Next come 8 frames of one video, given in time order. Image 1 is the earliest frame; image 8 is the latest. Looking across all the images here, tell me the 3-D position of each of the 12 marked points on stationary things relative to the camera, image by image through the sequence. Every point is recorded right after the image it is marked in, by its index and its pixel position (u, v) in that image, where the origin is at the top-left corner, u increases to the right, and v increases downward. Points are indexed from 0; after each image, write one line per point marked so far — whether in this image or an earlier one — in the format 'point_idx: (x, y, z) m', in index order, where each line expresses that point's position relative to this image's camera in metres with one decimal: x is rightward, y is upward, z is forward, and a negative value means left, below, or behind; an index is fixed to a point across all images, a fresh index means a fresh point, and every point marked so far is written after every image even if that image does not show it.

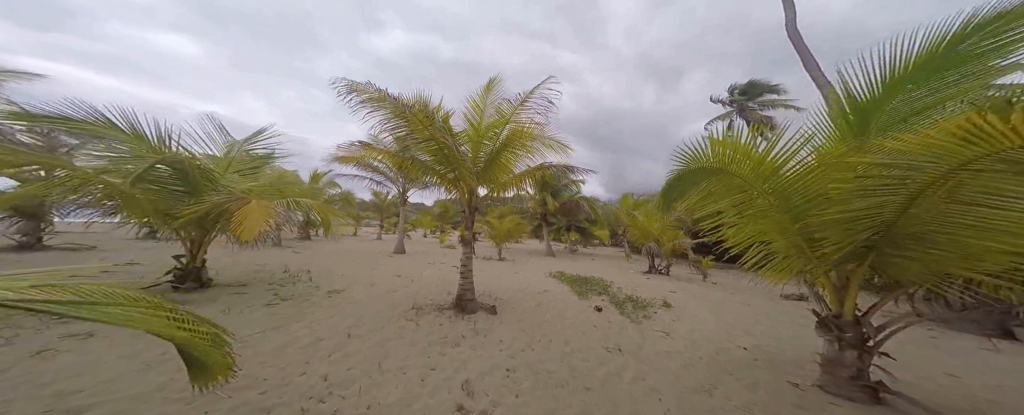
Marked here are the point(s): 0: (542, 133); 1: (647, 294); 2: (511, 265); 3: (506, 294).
0: (+0.5, +1.5, +5.2) m
1: (+3.3, -2.1, +6.5) m
2: (-0.1, -2.0, +9.9) m
3: (-0.1, -1.9, +5.8) m
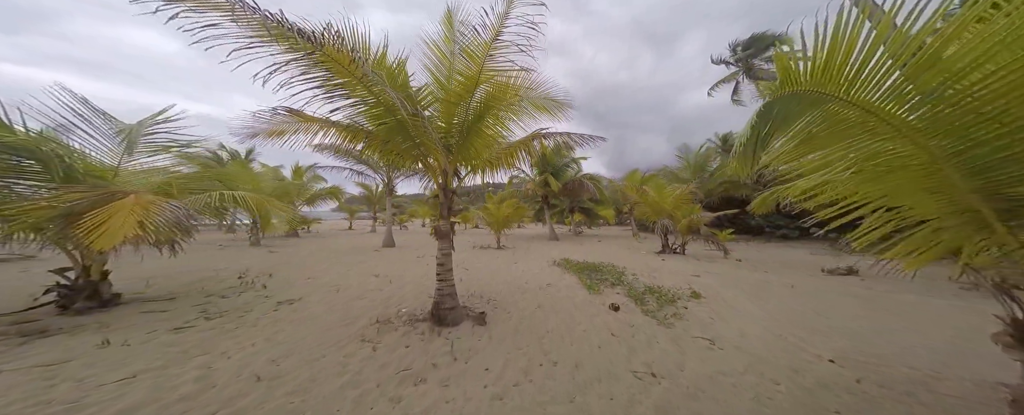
0: (+0.2, +1.8, +4.1) m
1: (+3.3, -1.5, +5.6) m
2: (-0.1, -1.5, +9.0) m
3: (-0.2, -1.6, +4.9) m
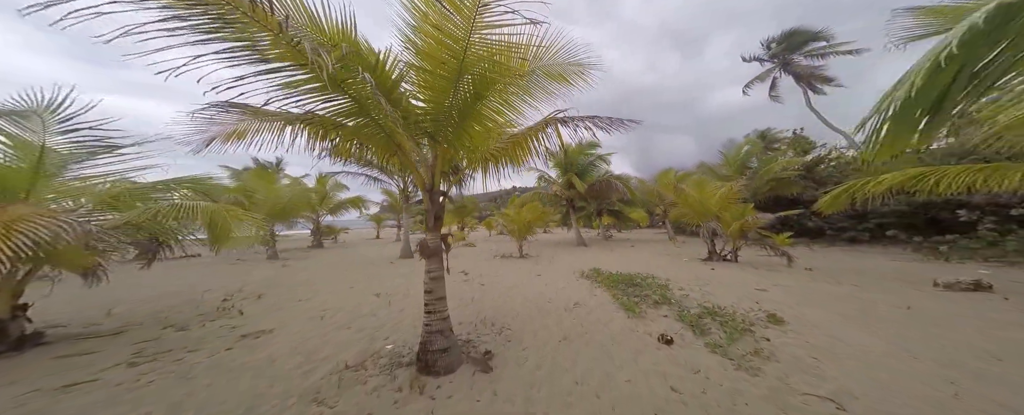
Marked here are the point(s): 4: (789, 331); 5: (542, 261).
0: (+0.3, +1.8, +3.2) m
1: (+3.6, -1.5, +4.4) m
2: (+0.5, -1.6, +8.0) m
3: (+0.1, -1.6, +4.0) m
4: (+3.3, -1.5, +3.2) m
5: (+0.9, -1.6, +8.2) m
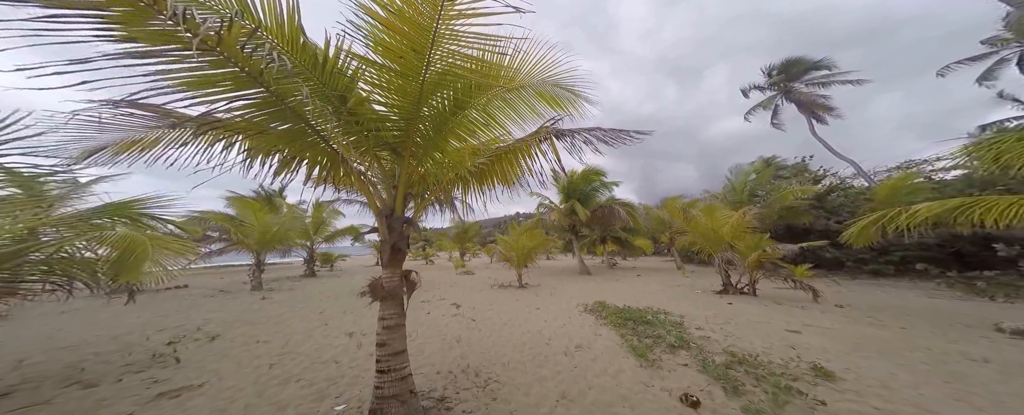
0: (+0.2, +1.5, +2.9) m
1: (+3.4, -1.8, +3.7) m
2: (+0.4, -2.3, +7.3) m
3: (-0.1, -1.9, +3.3) m
4: (+3.1, -1.7, +2.5) m
5: (+0.8, -2.3, +7.5) m
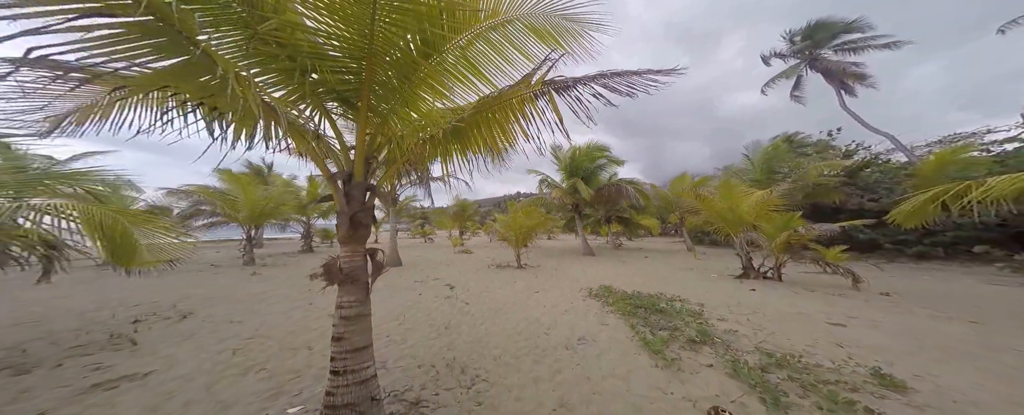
0: (+0.1, +1.8, +2.1) m
1: (+3.3, -1.5, +3.1) m
2: (+0.4, -1.7, +6.9) m
3: (-0.2, -1.6, +2.8) m
4: (+3.0, -1.5, +1.9) m
5: (+0.8, -1.7, +7.0) m
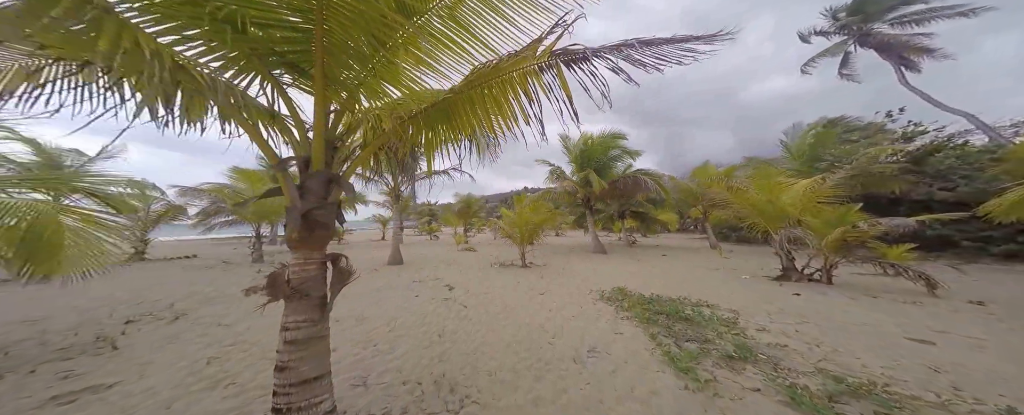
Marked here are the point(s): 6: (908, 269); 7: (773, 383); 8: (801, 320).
0: (0.0, +1.9, +1.7) m
1: (+3.3, -1.4, +2.5) m
2: (+0.7, -1.6, +6.4) m
3: (-0.2, -1.5, +2.4) m
4: (+2.9, -1.4, +1.3) m
5: (+1.0, -1.6, +6.5) m
6: (+6.3, -1.0, +4.3) m
7: (+2.1, -1.4, +2.2) m
8: (+3.7, -1.4, +3.4) m
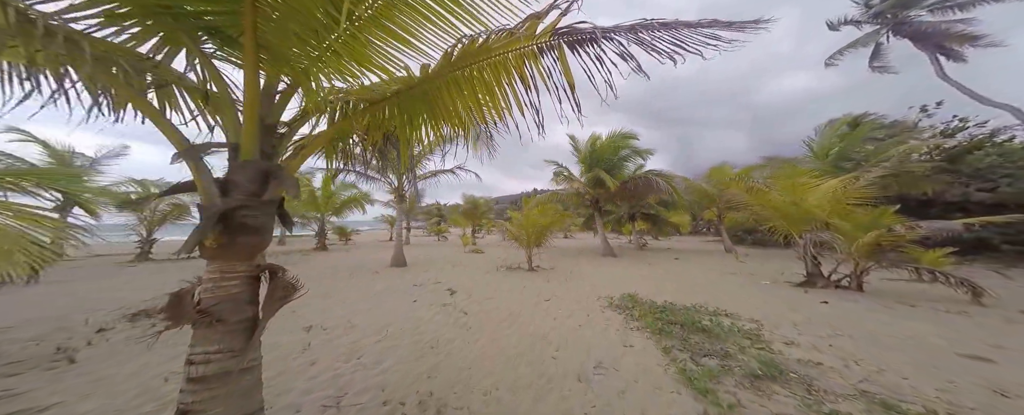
0: (-0.1, +1.9, +1.5) m
1: (+3.3, -1.4, +2.2) m
2: (+0.7, -1.6, +6.2) m
3: (-0.2, -1.5, +2.2) m
4: (+2.9, -1.3, +1.0) m
5: (+1.1, -1.6, +6.3) m
6: (+6.4, -1.0, +3.9) m
7: (+2.1, -1.4, +1.9) m
8: (+3.7, -1.4, +3.1) m
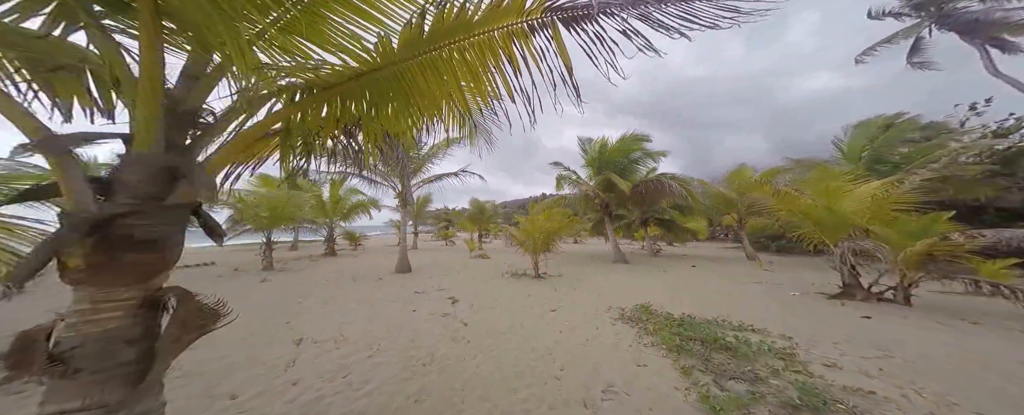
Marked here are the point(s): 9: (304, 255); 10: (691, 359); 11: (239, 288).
0: (-0.1, +1.9, +1.3) m
1: (+3.3, -1.4, +1.8) m
2: (+0.9, -1.7, +5.9) m
3: (-0.2, -1.5, +1.9) m
4: (+2.8, -1.3, +0.6) m
5: (+1.2, -1.7, +6.0) m
6: (+6.4, -1.0, +3.4) m
7: (+2.1, -1.4, +1.5) m
8: (+3.7, -1.5, +2.7) m
9: (-9.2, -2.4, +12.2) m
10: (+1.8, -1.5, +2.7) m
11: (-6.0, -1.9, +6.1) m
